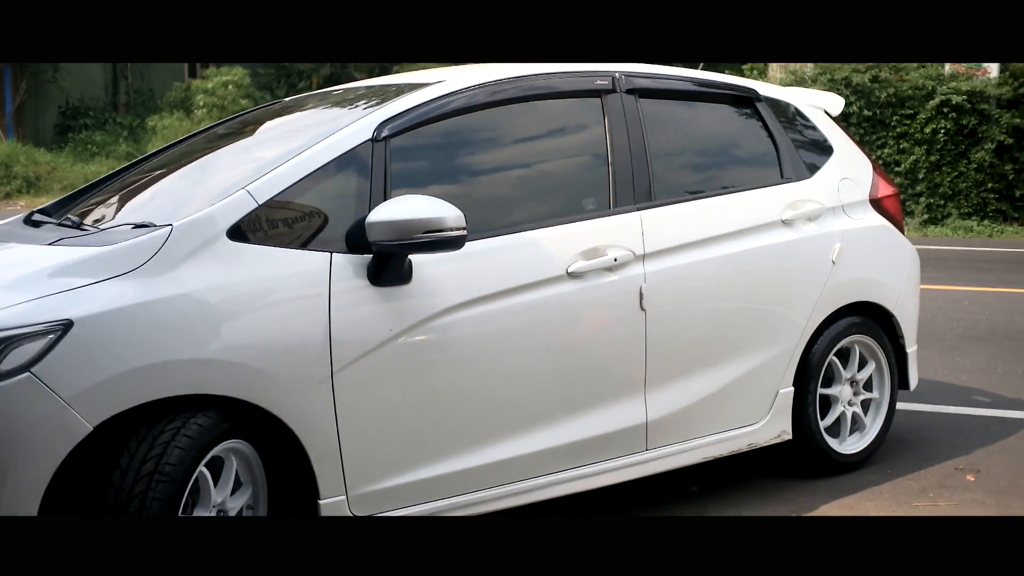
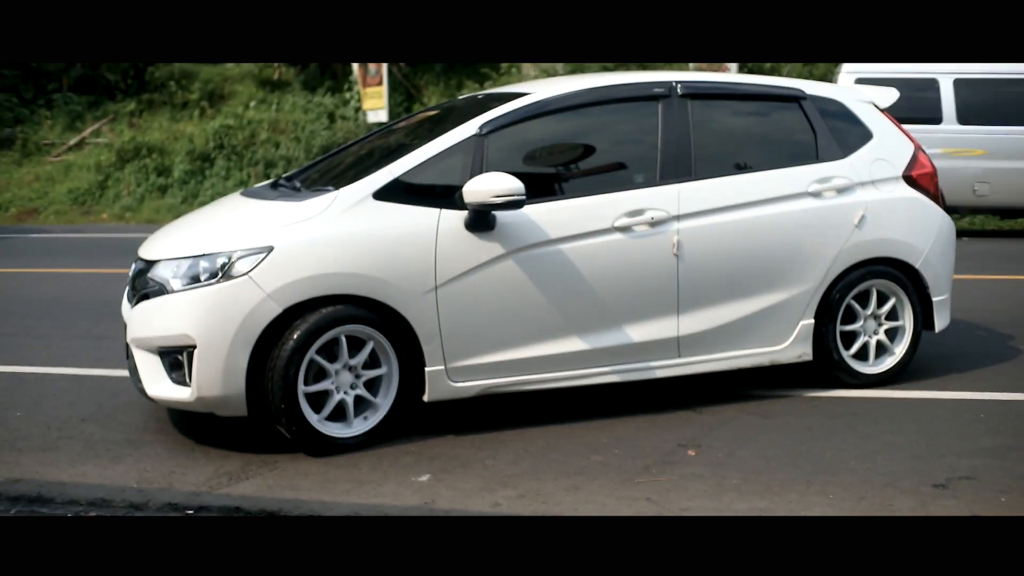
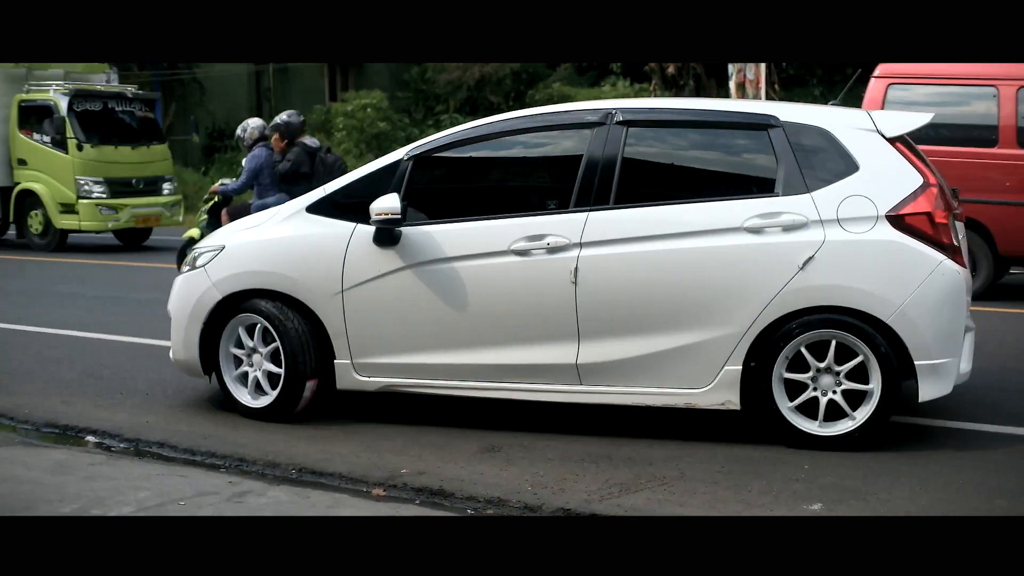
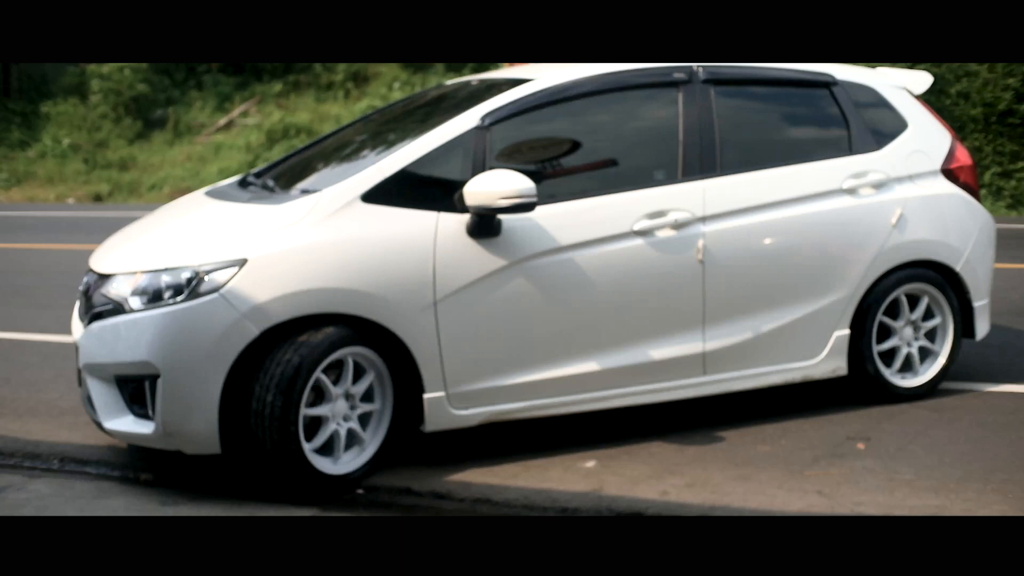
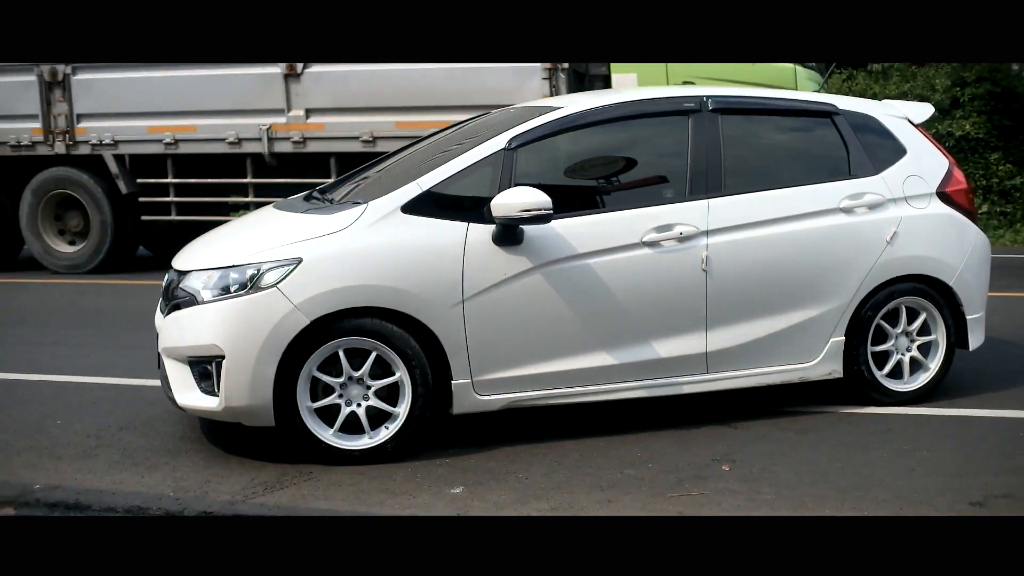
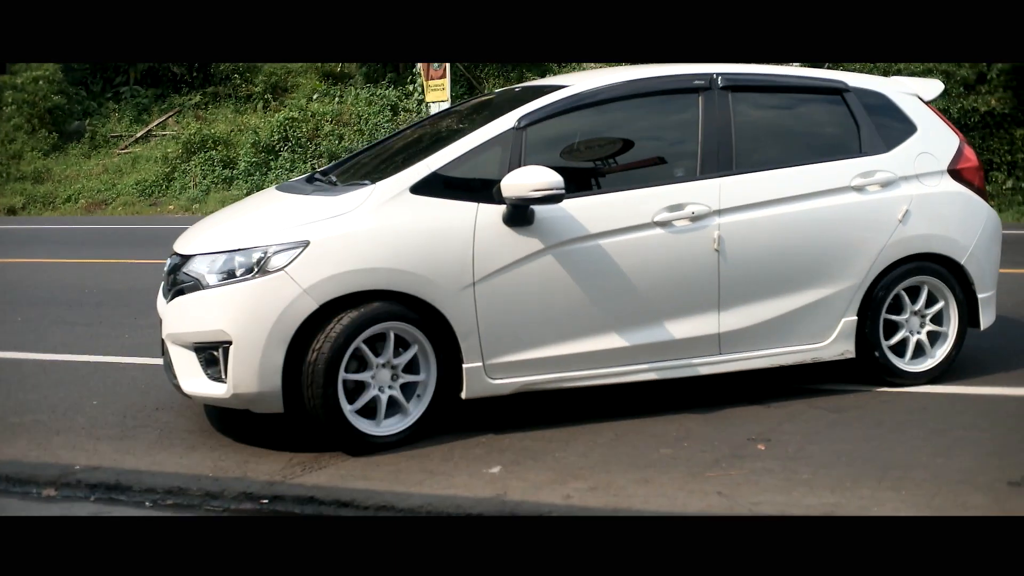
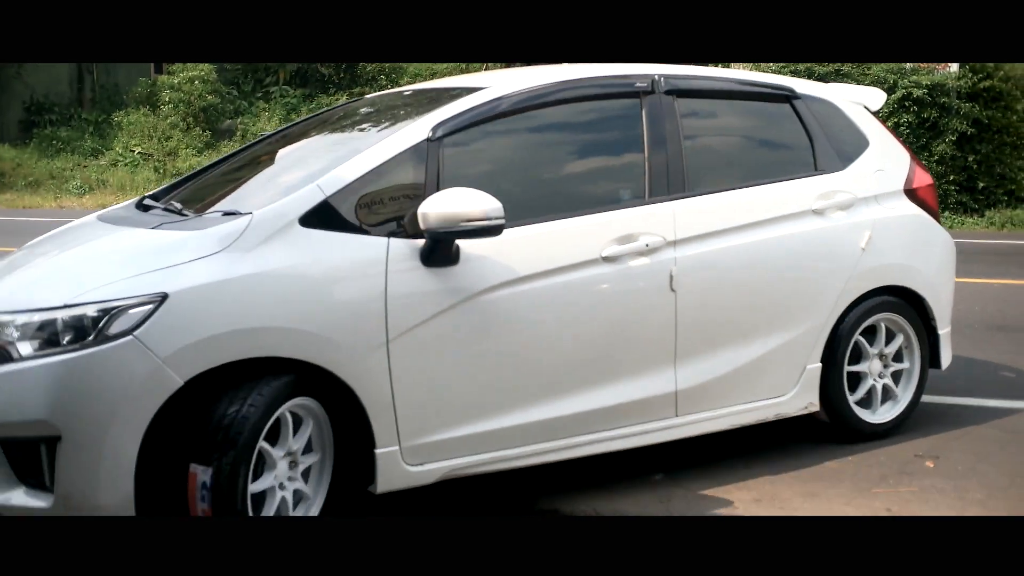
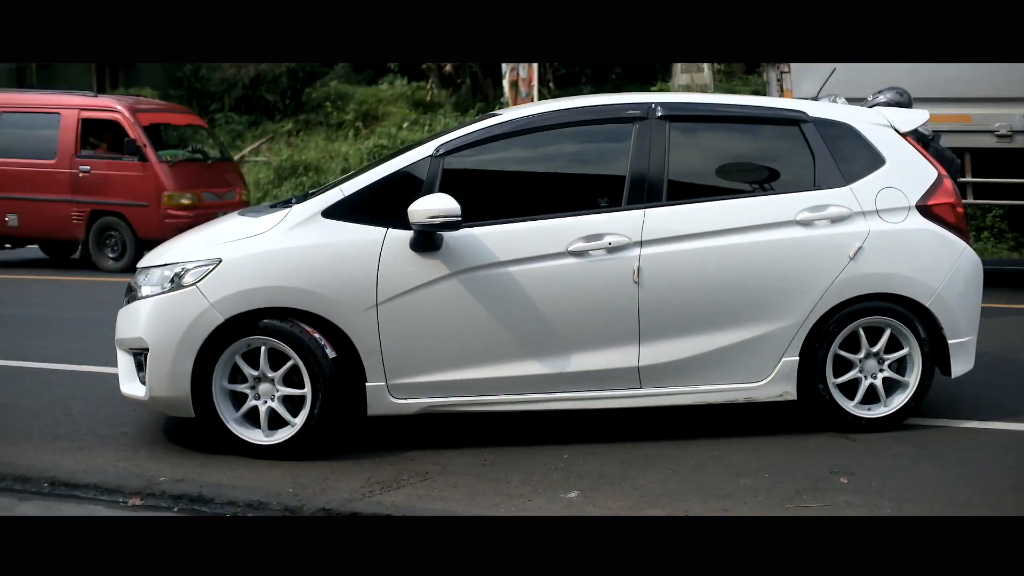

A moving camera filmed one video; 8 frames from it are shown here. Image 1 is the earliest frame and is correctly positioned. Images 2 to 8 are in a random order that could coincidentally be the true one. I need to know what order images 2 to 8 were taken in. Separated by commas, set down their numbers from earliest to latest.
7, 4, 6, 2, 5, 8, 3
